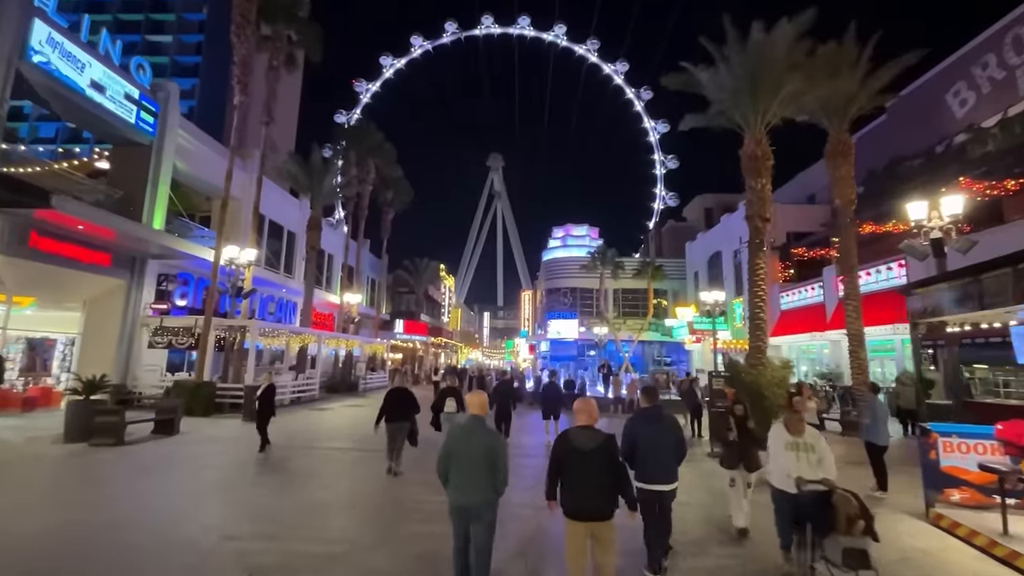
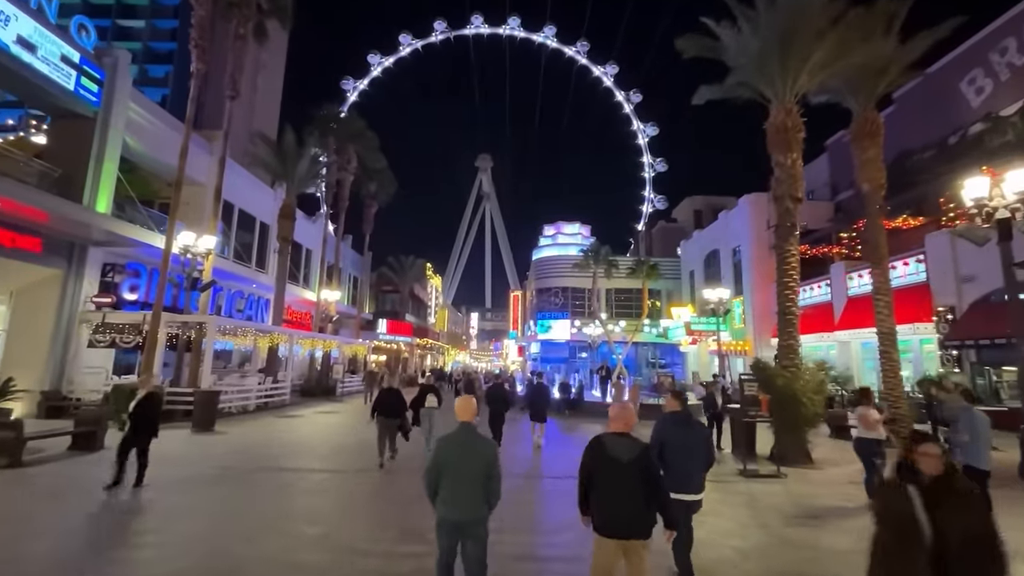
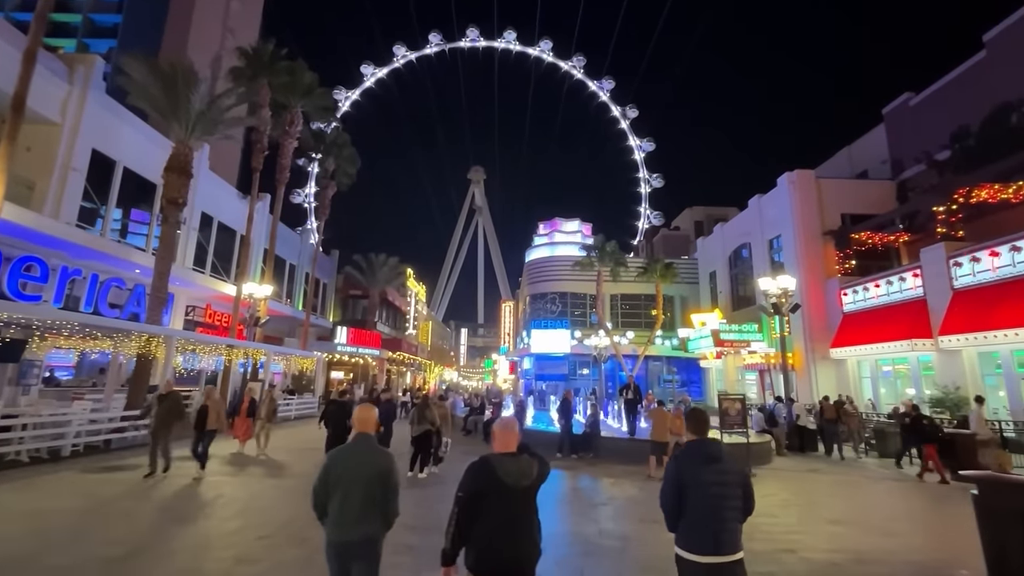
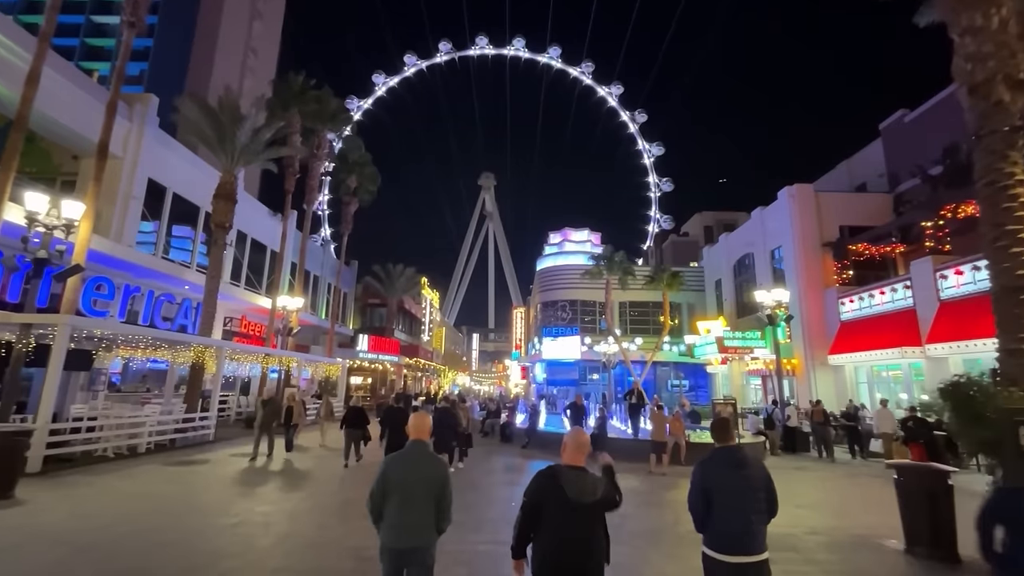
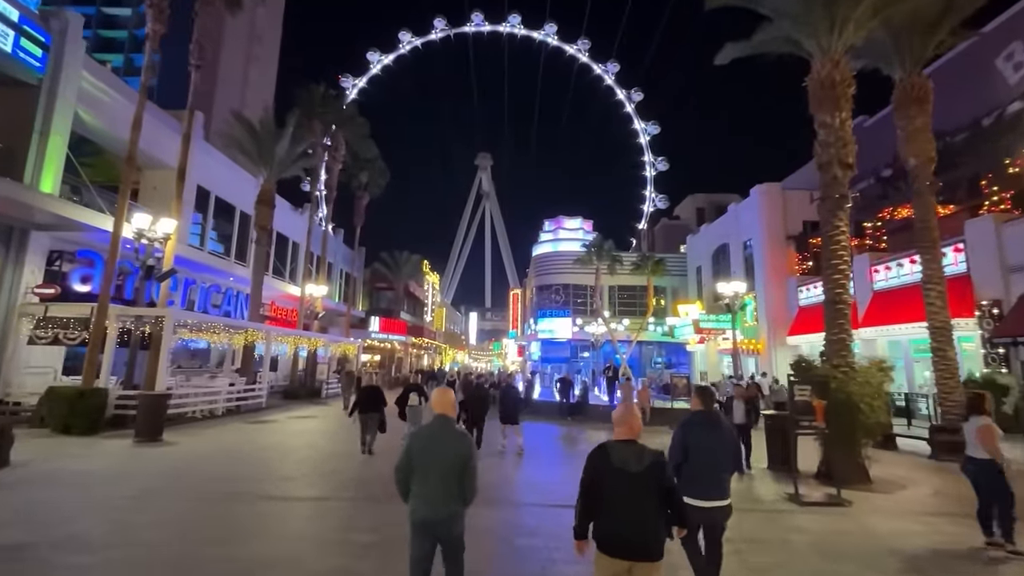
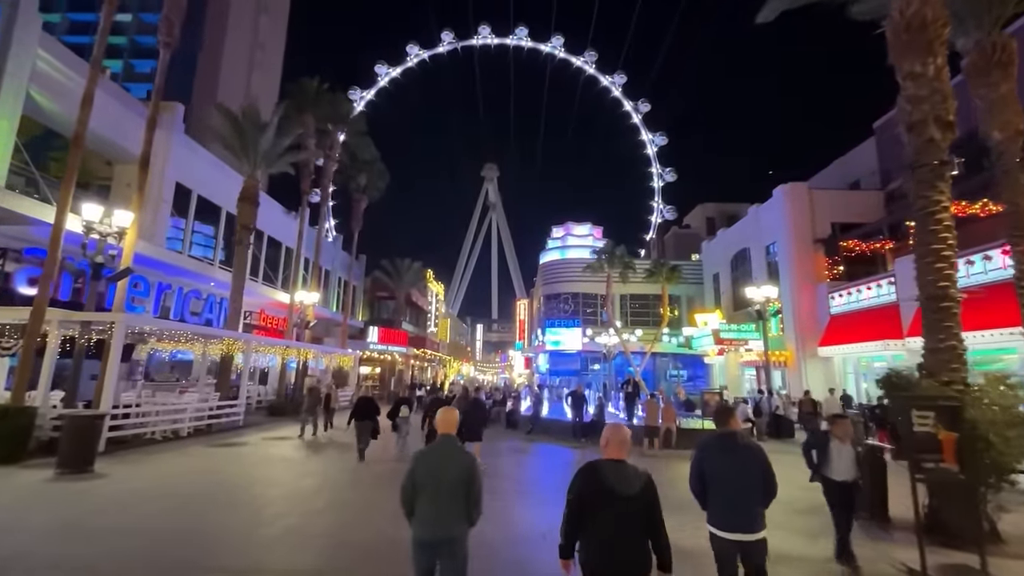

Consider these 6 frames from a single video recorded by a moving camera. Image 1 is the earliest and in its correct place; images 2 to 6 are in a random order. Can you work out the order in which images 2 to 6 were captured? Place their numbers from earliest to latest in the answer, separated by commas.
2, 5, 6, 4, 3
